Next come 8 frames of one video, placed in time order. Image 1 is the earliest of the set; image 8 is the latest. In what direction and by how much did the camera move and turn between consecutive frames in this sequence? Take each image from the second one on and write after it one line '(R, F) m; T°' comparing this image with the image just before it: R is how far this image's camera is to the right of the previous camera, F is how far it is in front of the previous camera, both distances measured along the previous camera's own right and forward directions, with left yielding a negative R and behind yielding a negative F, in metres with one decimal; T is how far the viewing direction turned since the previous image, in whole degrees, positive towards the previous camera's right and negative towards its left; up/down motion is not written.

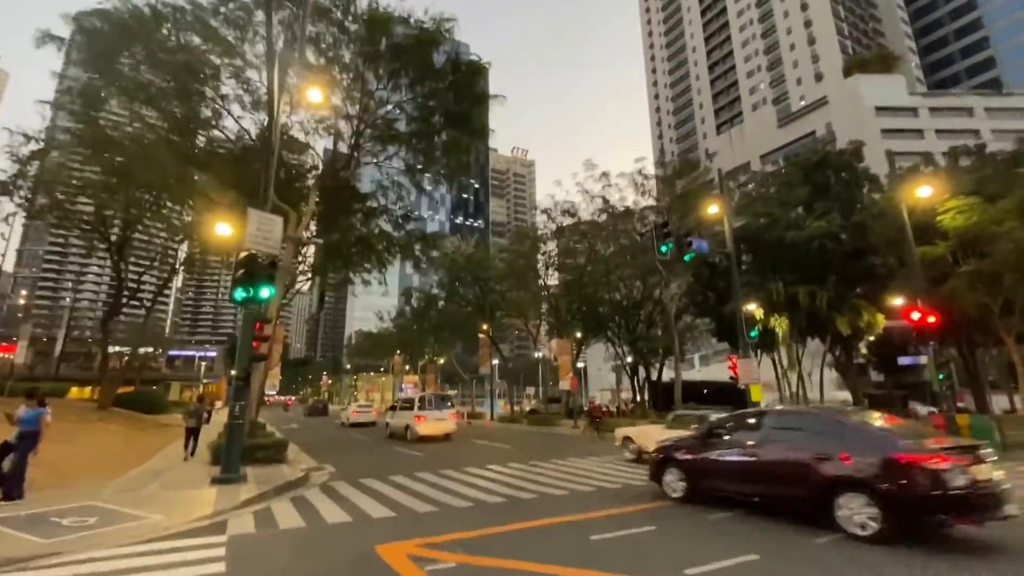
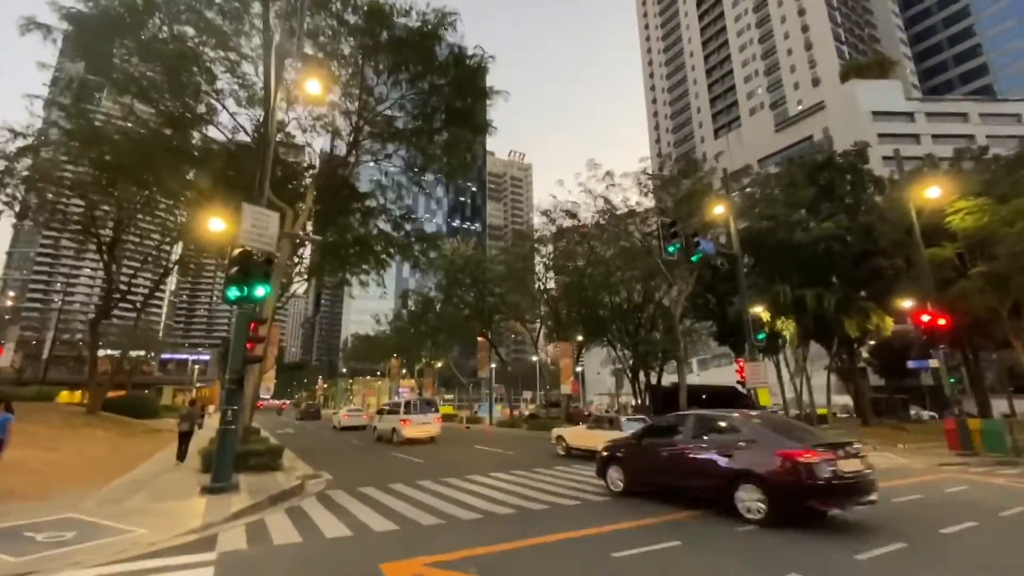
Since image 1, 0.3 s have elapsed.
(-0.2, +0.5) m; 0°
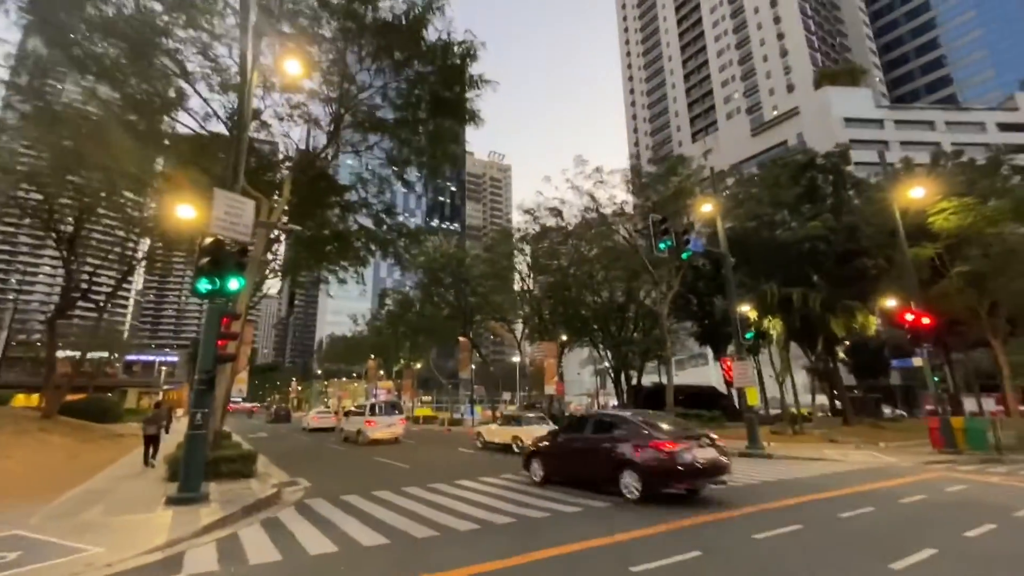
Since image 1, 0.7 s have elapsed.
(-0.3, +0.6) m; +2°
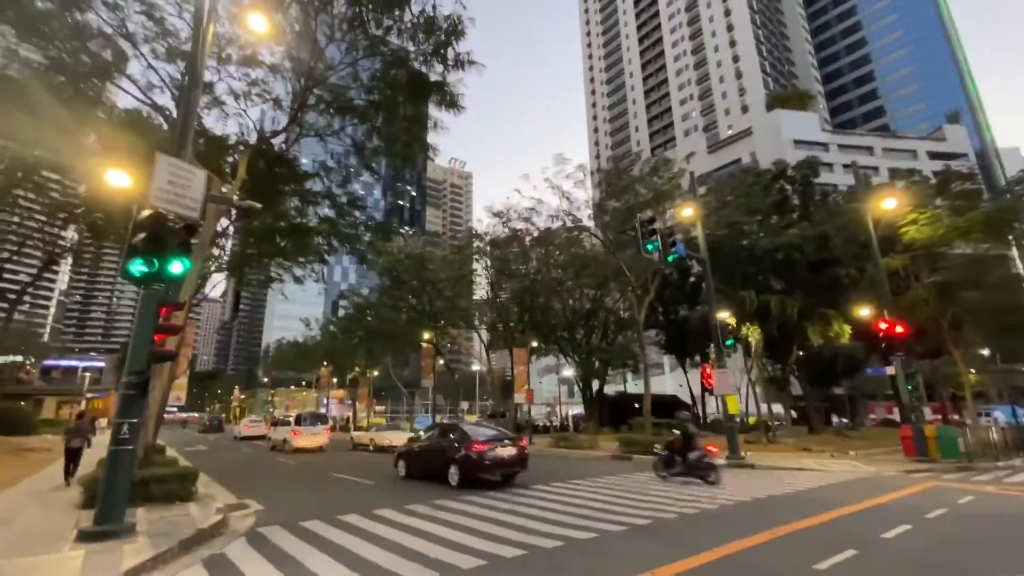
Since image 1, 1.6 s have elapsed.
(-0.7, +1.4) m; +5°
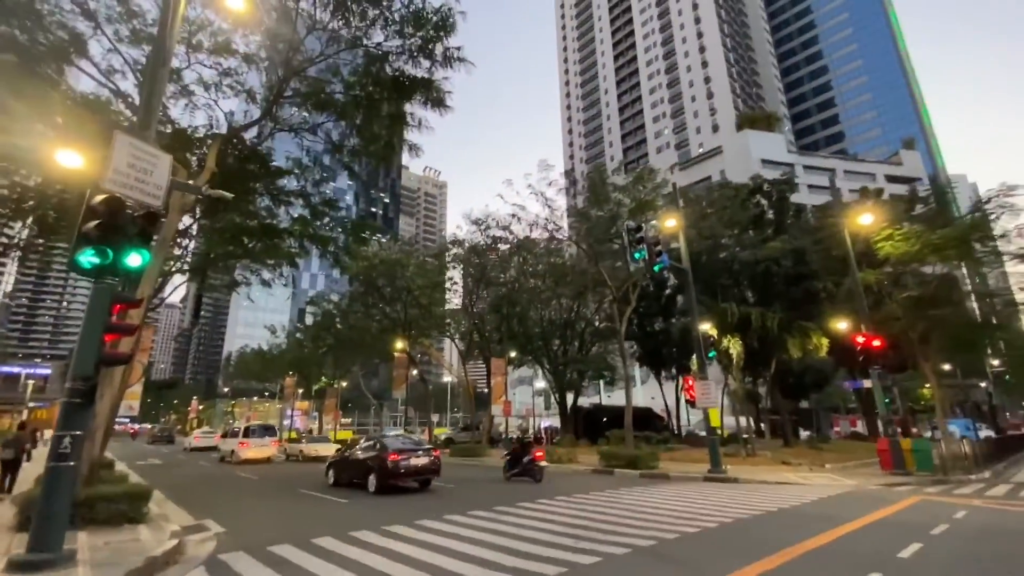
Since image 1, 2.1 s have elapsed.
(-0.4, +0.7) m; +3°
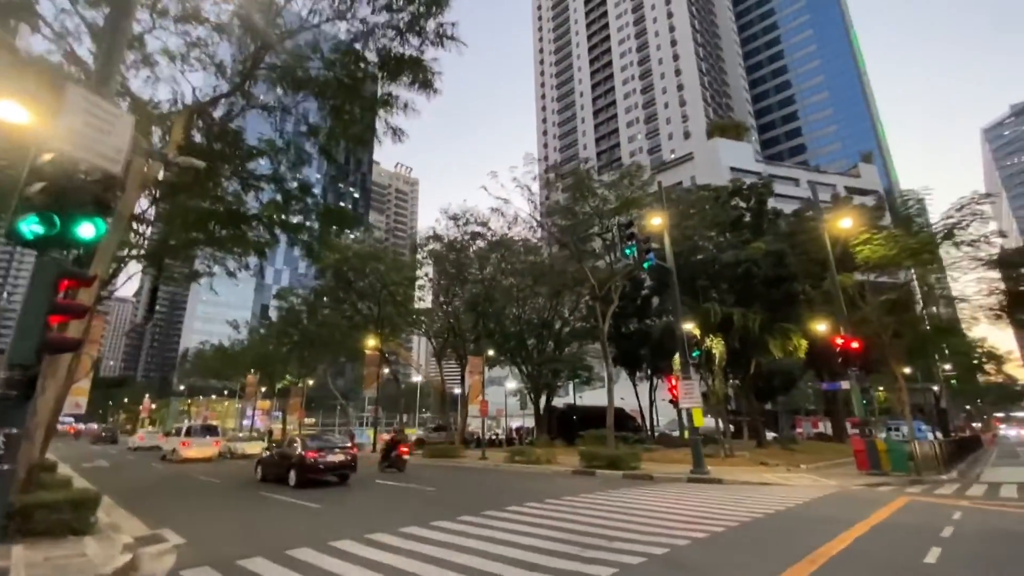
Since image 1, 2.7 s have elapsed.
(-0.5, +0.8) m; +3°
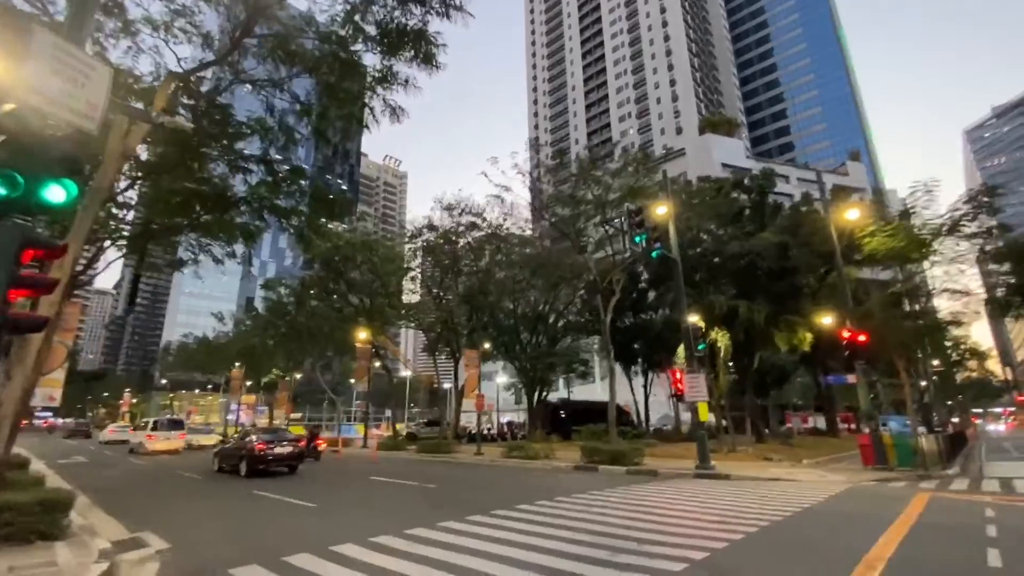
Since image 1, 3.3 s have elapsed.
(-0.4, +0.7) m; +1°
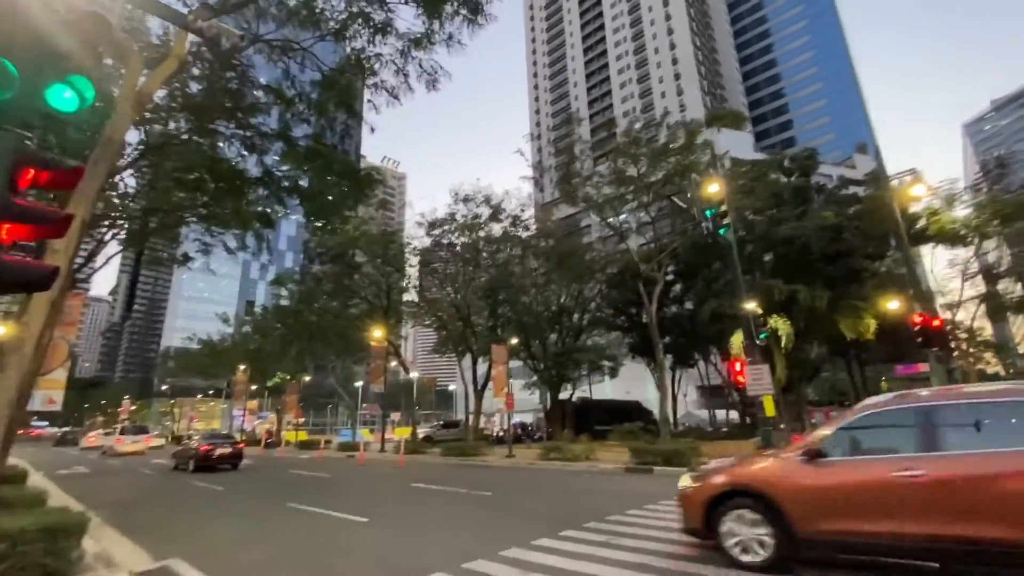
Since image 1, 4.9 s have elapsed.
(-1.4, +1.6) m; 0°
